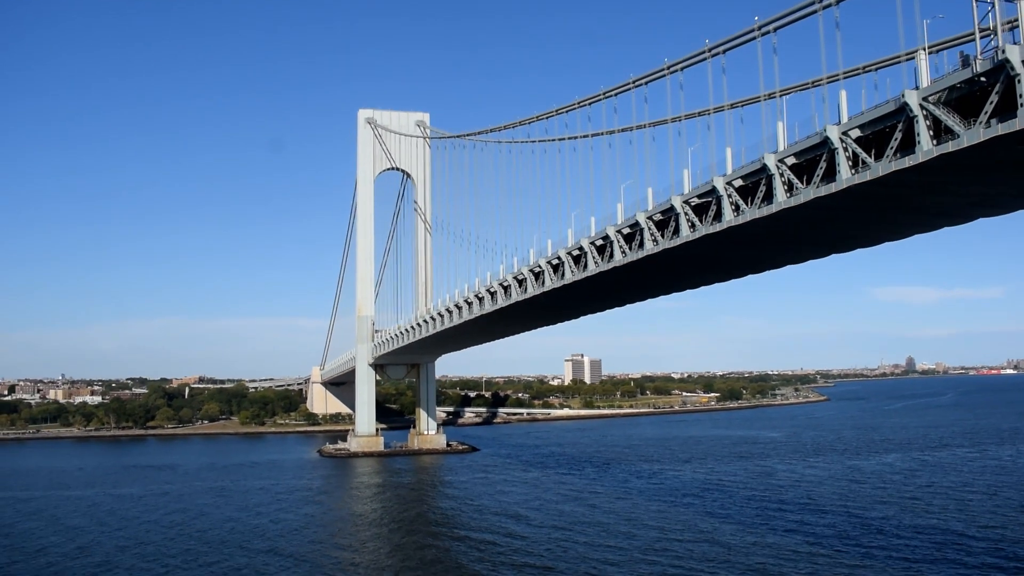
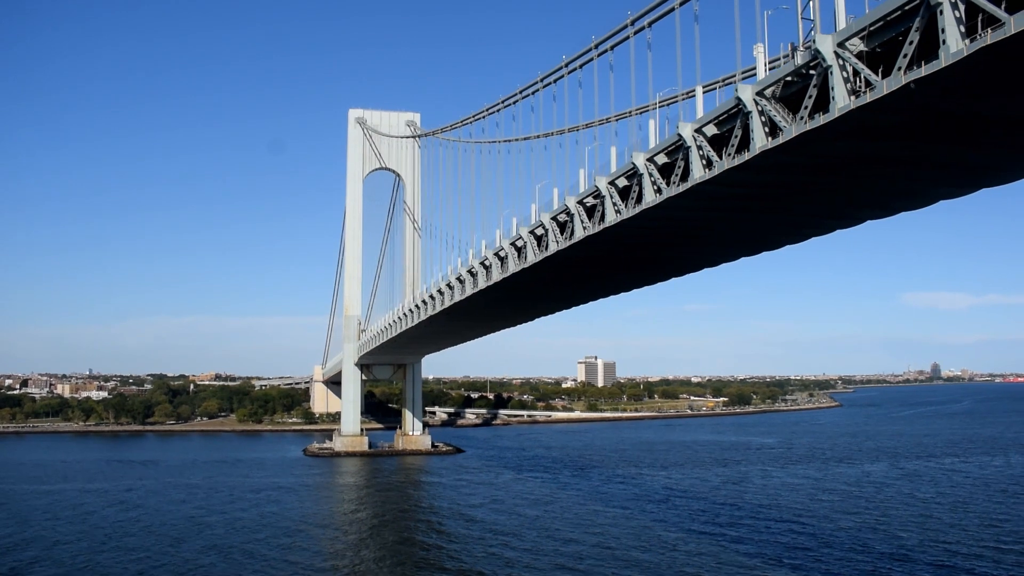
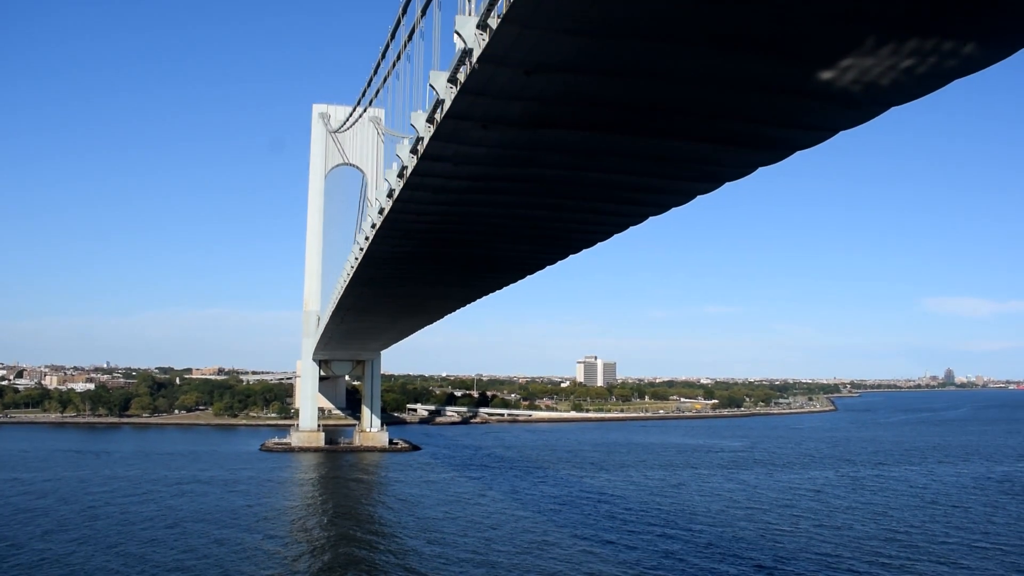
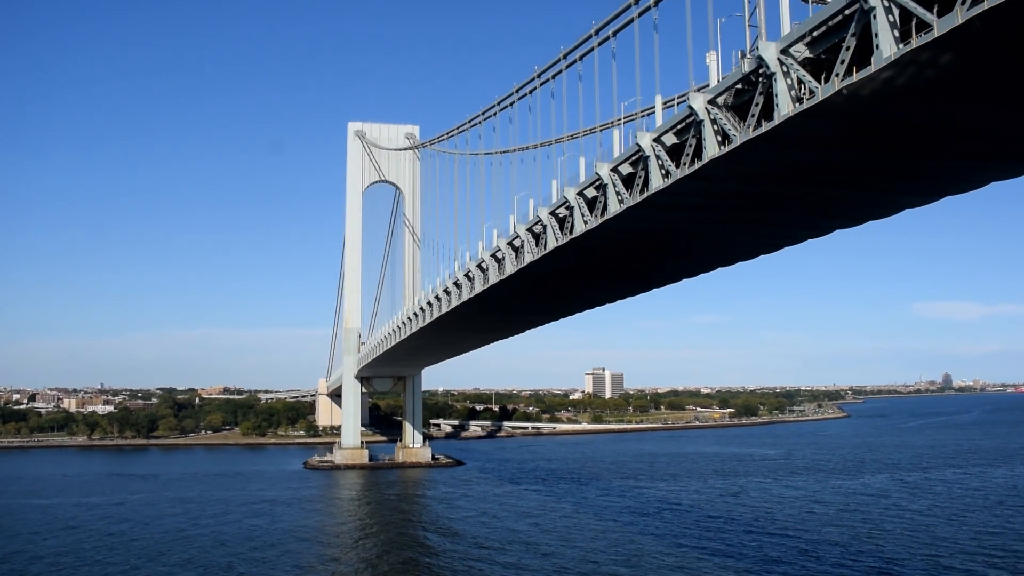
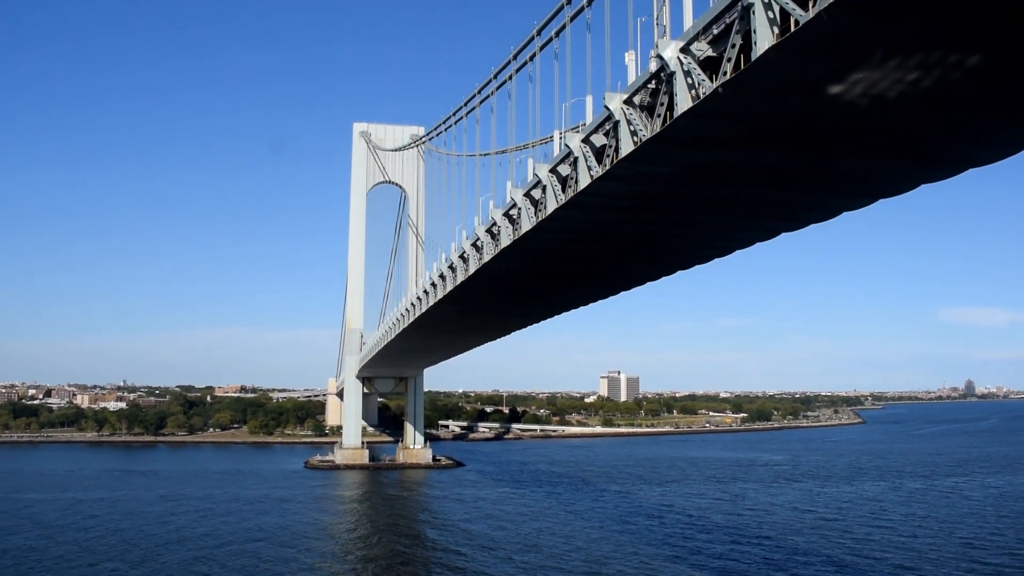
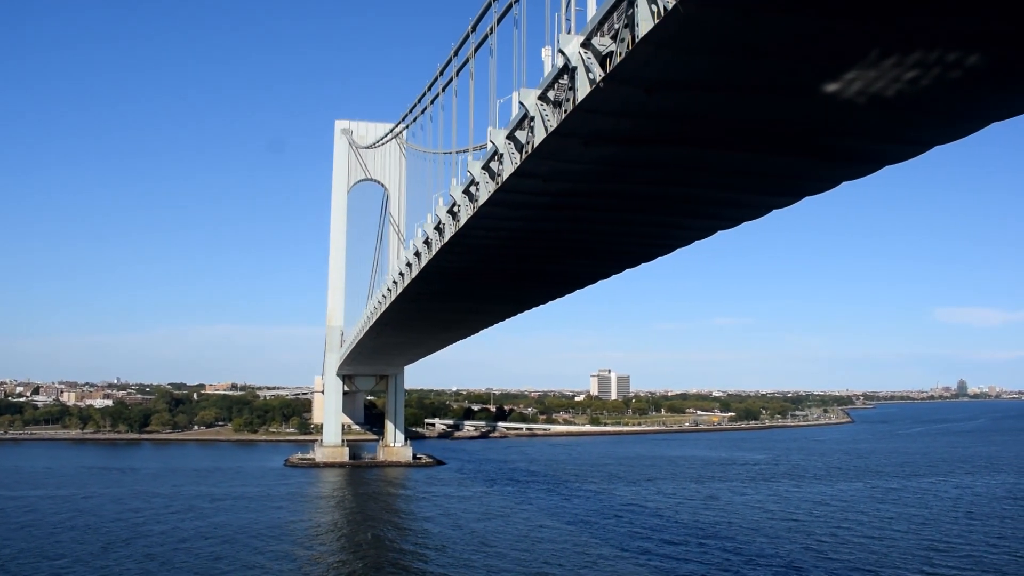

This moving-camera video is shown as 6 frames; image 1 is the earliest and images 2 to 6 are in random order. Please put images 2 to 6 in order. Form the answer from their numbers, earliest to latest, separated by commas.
2, 4, 5, 6, 3
